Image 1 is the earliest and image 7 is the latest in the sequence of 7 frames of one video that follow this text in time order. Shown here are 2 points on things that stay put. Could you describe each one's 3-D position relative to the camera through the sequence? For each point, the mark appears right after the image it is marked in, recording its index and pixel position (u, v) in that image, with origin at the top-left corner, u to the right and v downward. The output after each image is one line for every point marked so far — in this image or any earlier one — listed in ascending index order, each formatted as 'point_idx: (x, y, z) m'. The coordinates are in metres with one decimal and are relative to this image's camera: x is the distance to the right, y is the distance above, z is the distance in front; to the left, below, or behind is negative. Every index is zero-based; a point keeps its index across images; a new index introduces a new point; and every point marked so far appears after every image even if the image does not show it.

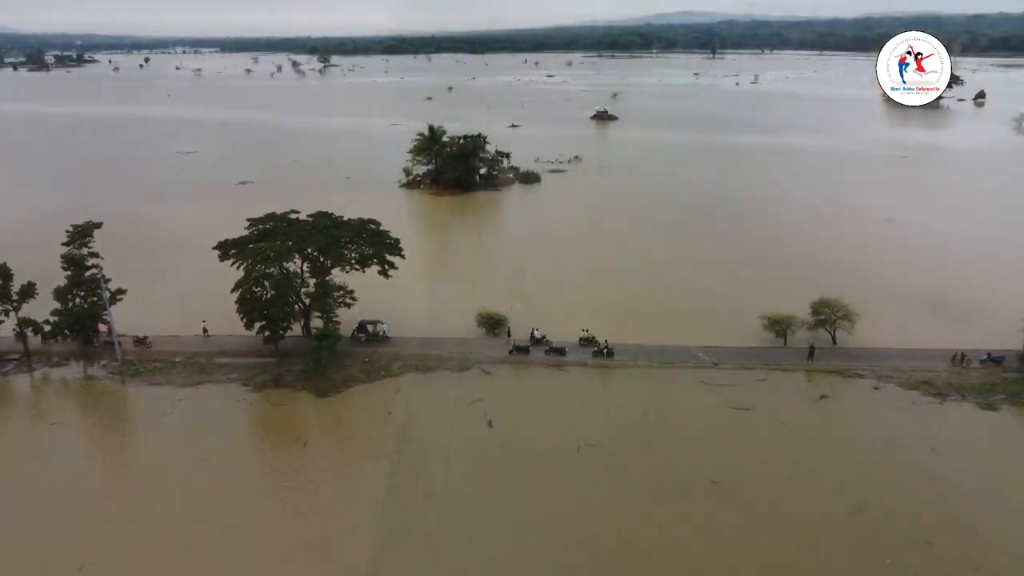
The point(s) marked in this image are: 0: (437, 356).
0: (-1.2, -1.1, +16.8) m
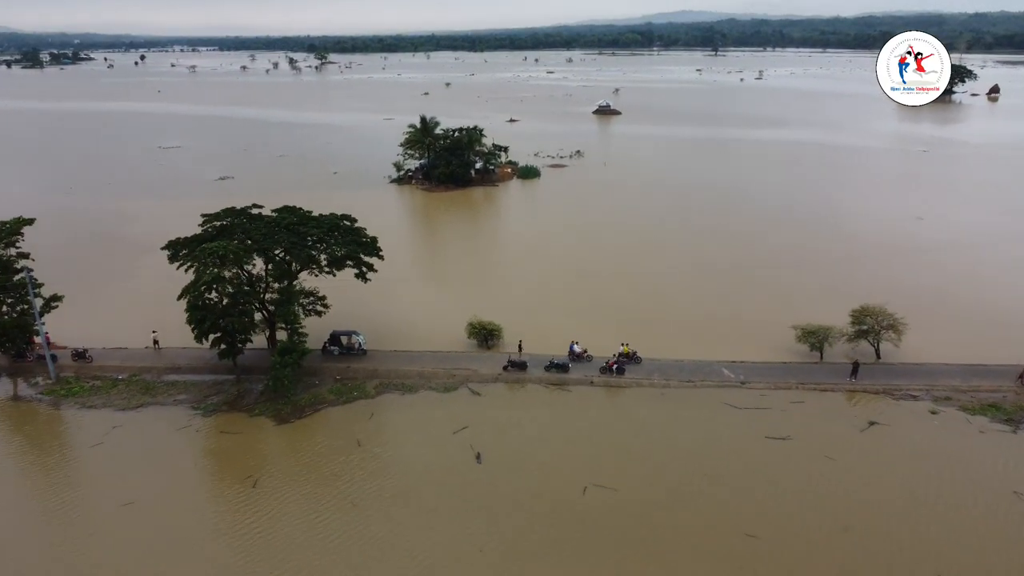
0: (-1.3, -1.2, +14.5) m
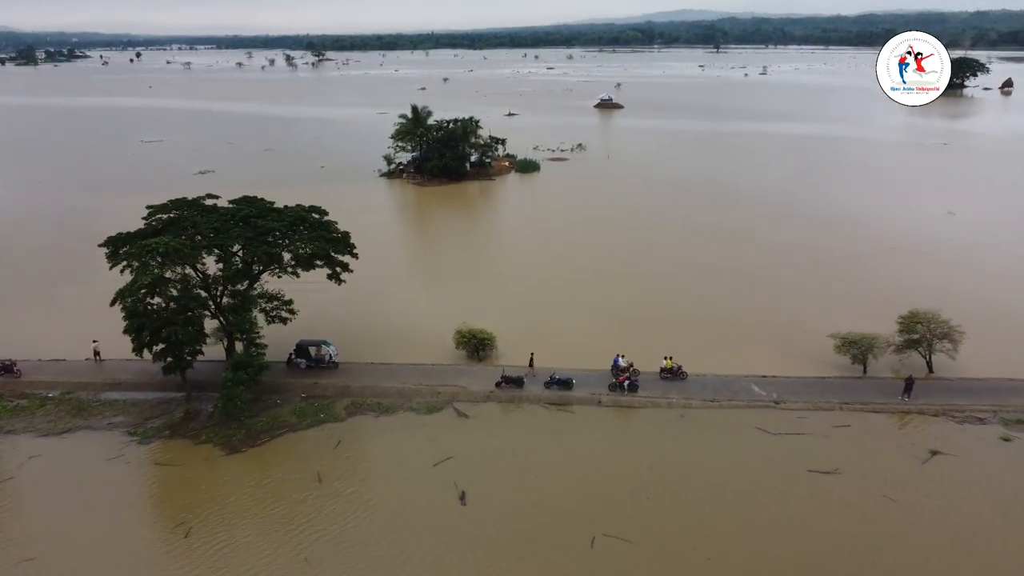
0: (-1.4, -1.2, +12.4) m
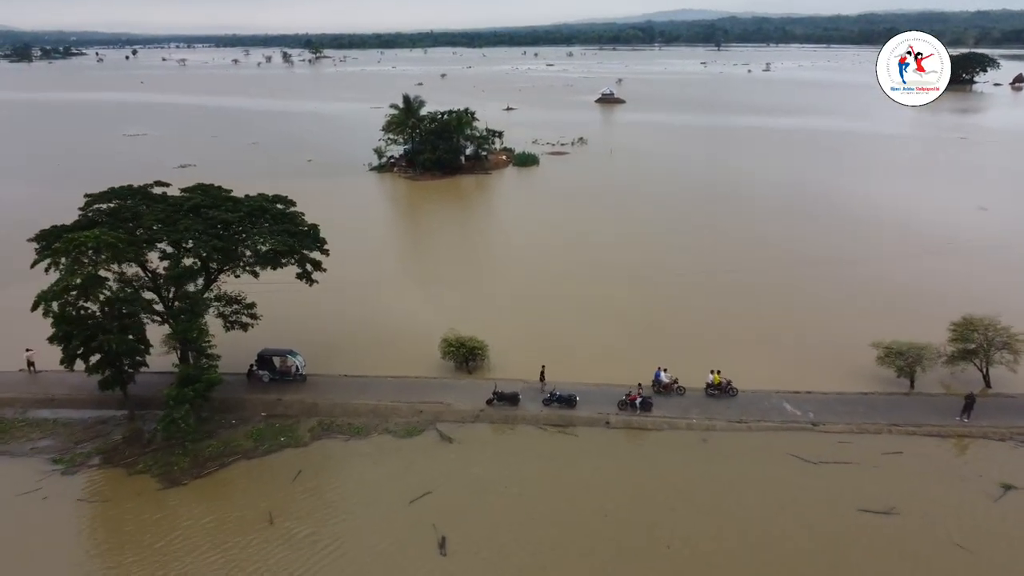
0: (-1.4, -1.3, +10.7) m
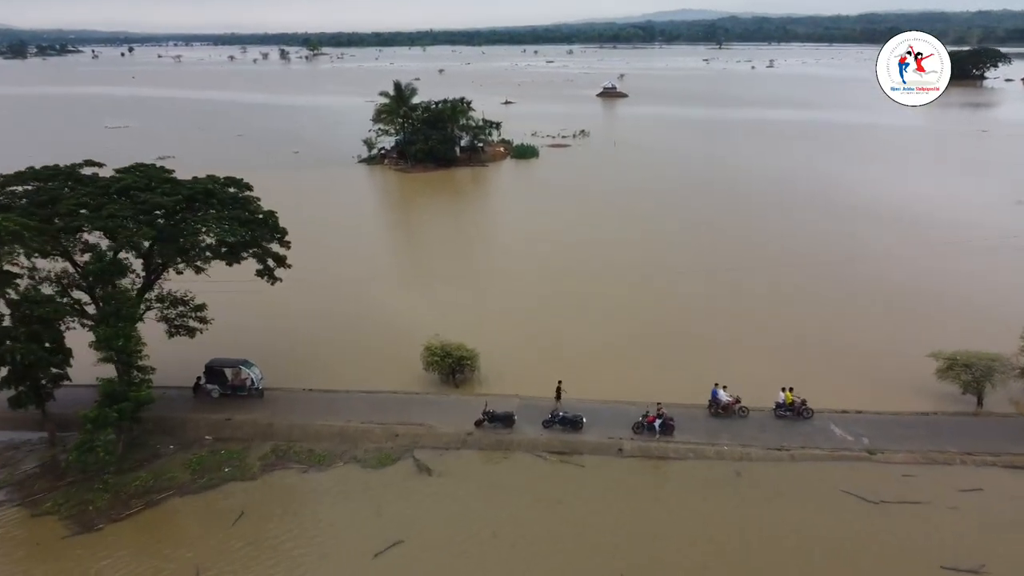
0: (-1.5, -1.2, +9.0) m
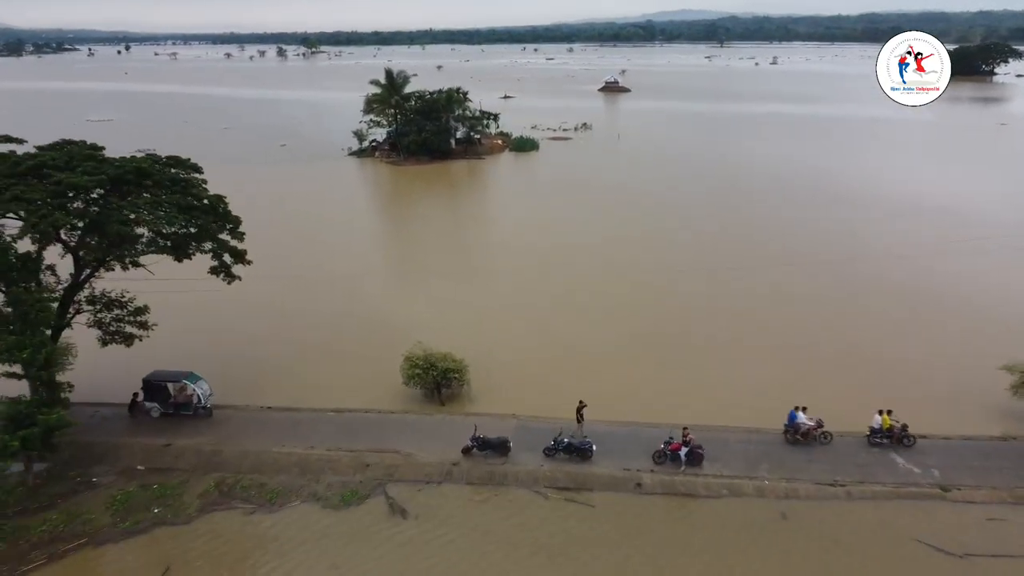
0: (-1.5, -1.2, +7.4) m
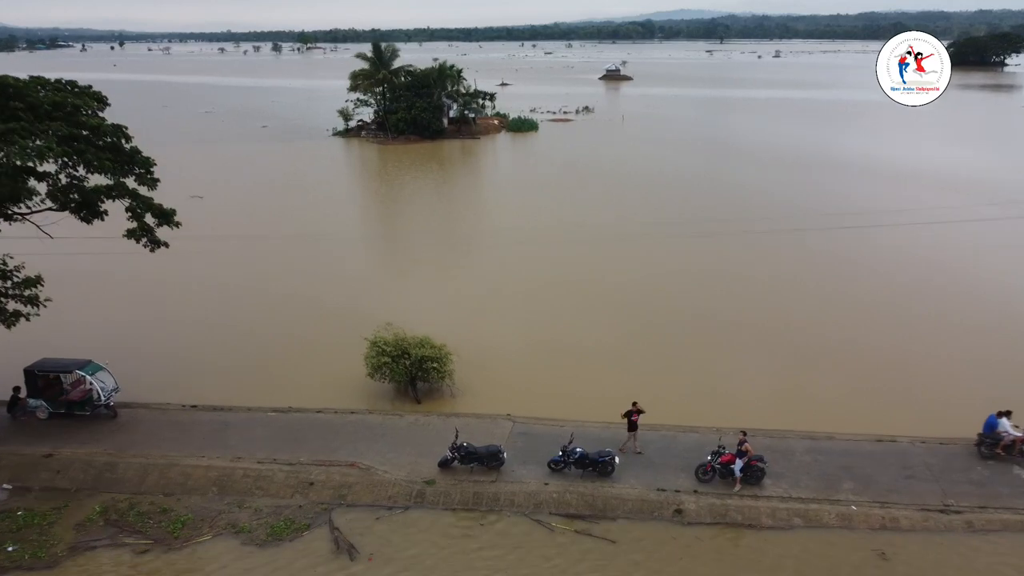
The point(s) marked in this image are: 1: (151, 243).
0: (-1.5, -1.0, +5.5) m
1: (-2.6, +0.3, +7.4) m
